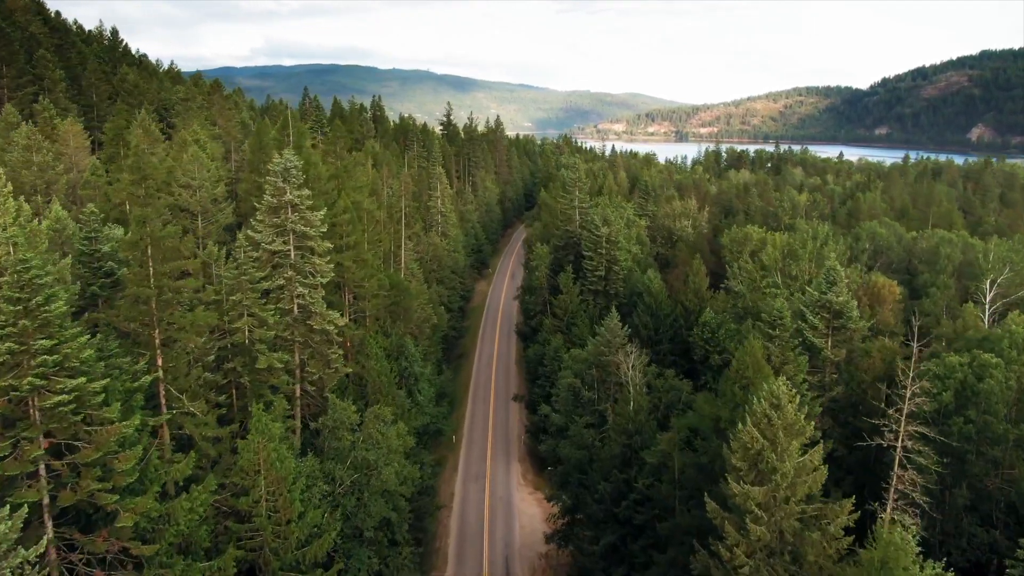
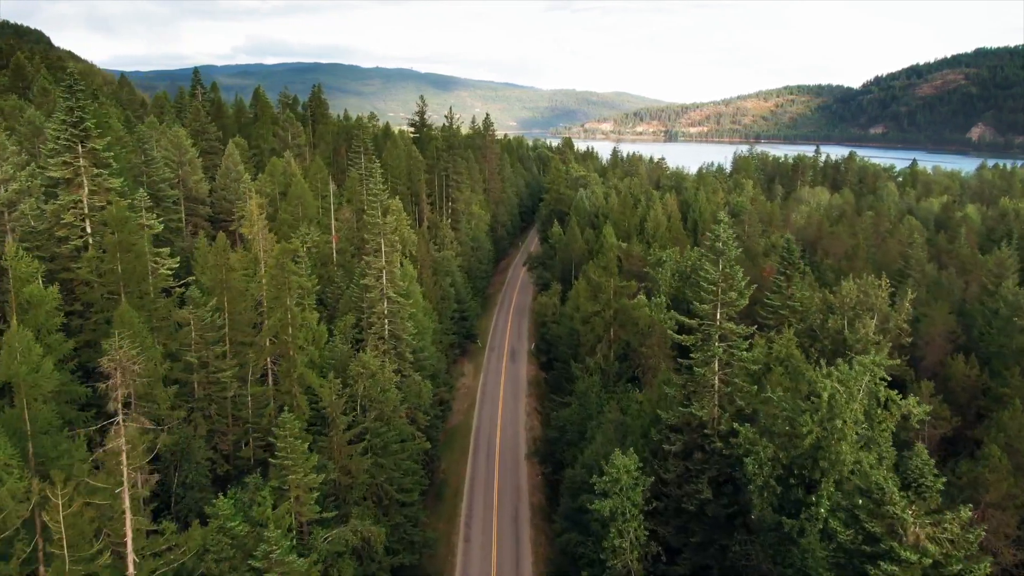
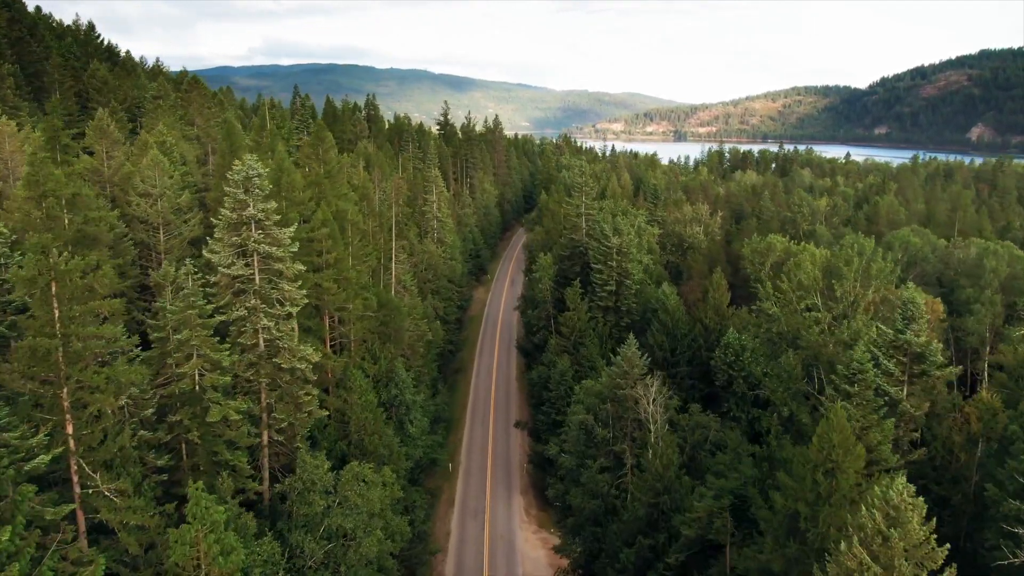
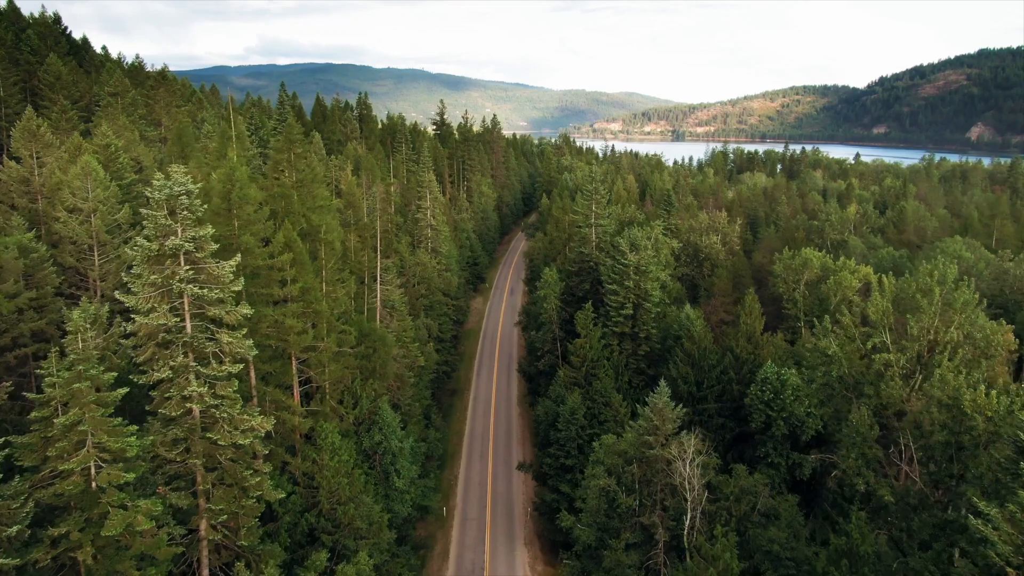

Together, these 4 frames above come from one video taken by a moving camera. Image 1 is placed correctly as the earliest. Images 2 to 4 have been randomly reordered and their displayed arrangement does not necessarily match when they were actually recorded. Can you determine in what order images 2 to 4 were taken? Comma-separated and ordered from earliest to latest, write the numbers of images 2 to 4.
3, 4, 2
